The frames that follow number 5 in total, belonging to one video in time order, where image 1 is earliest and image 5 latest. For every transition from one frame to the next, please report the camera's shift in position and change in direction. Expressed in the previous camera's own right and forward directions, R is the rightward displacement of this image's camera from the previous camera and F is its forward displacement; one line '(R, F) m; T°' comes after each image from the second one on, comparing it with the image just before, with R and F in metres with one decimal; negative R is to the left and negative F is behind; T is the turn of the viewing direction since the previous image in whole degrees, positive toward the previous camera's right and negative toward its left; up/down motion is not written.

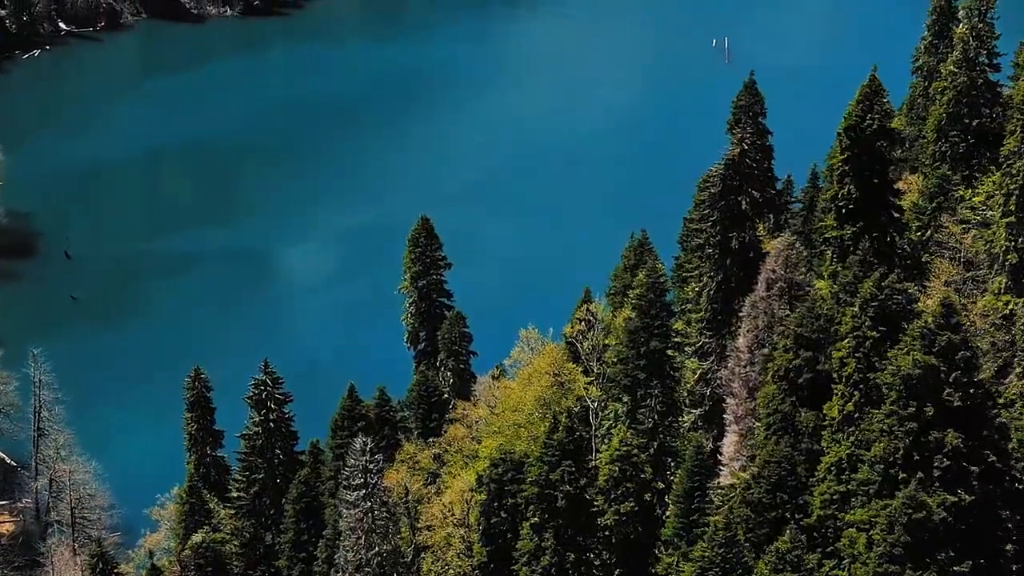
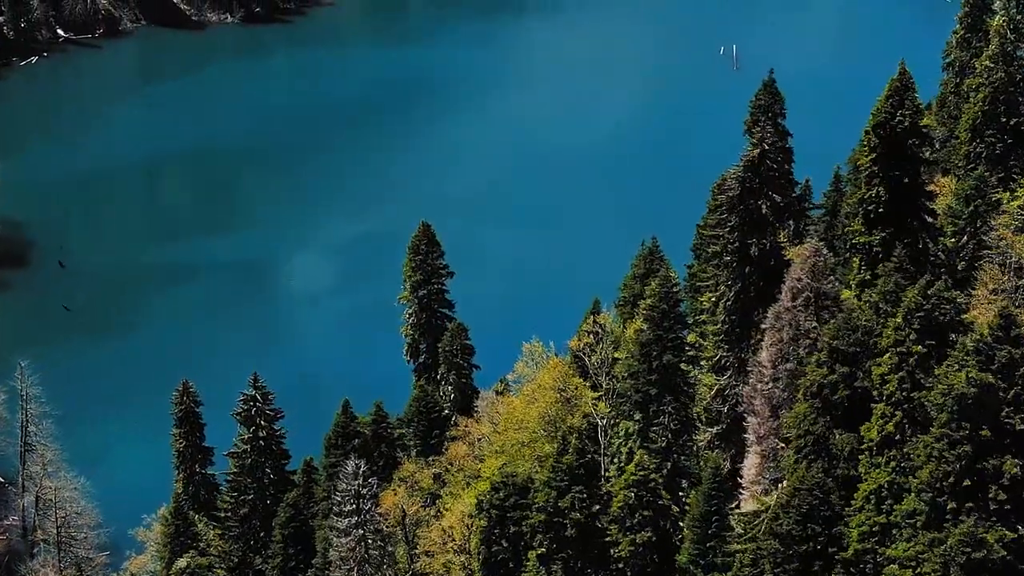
(0.0, +1.7) m; 0°
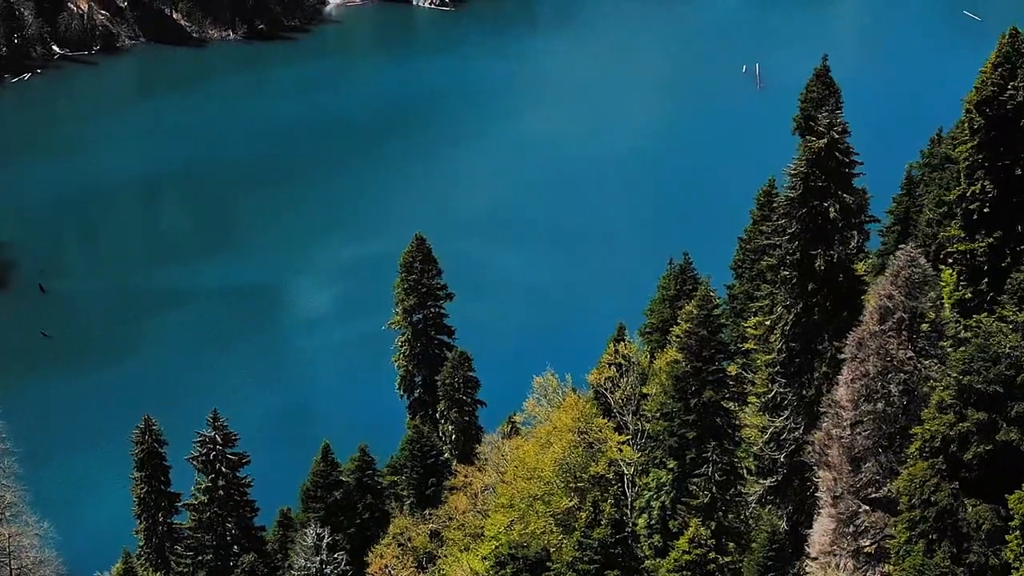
(0.0, +4.5) m; -1°
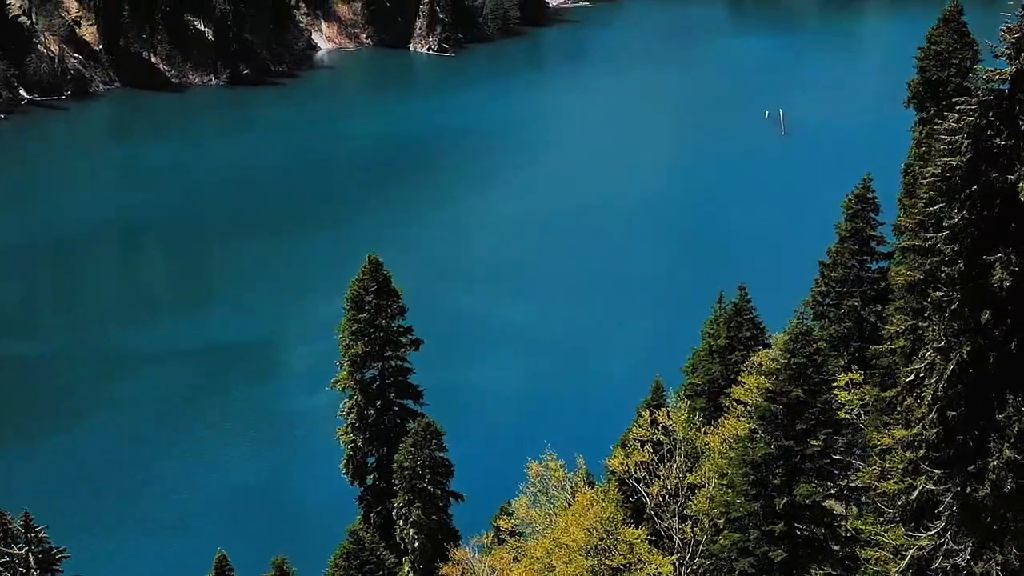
(+0.3, +8.1) m; 0°
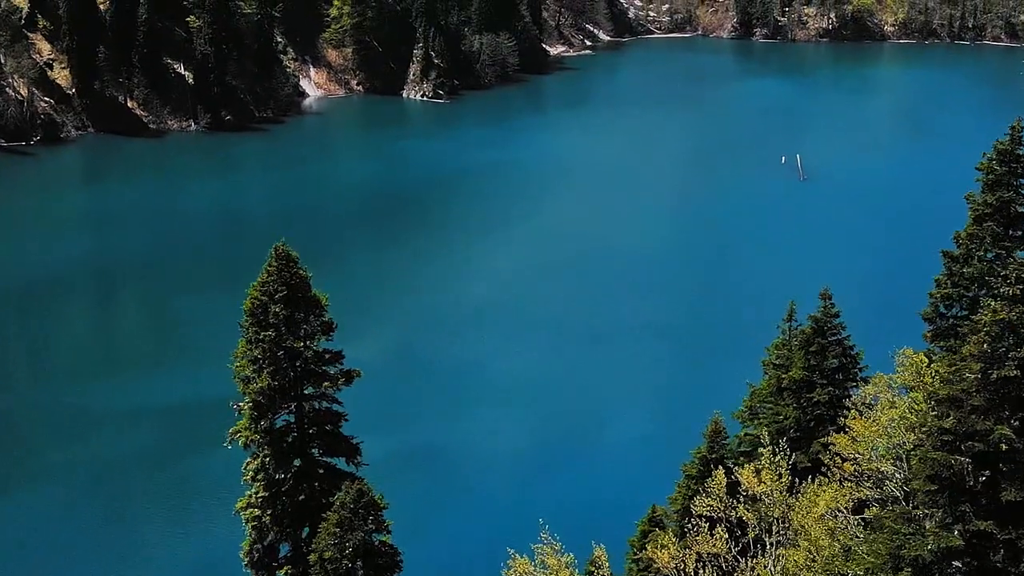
(+0.2, +6.4) m; 0°
